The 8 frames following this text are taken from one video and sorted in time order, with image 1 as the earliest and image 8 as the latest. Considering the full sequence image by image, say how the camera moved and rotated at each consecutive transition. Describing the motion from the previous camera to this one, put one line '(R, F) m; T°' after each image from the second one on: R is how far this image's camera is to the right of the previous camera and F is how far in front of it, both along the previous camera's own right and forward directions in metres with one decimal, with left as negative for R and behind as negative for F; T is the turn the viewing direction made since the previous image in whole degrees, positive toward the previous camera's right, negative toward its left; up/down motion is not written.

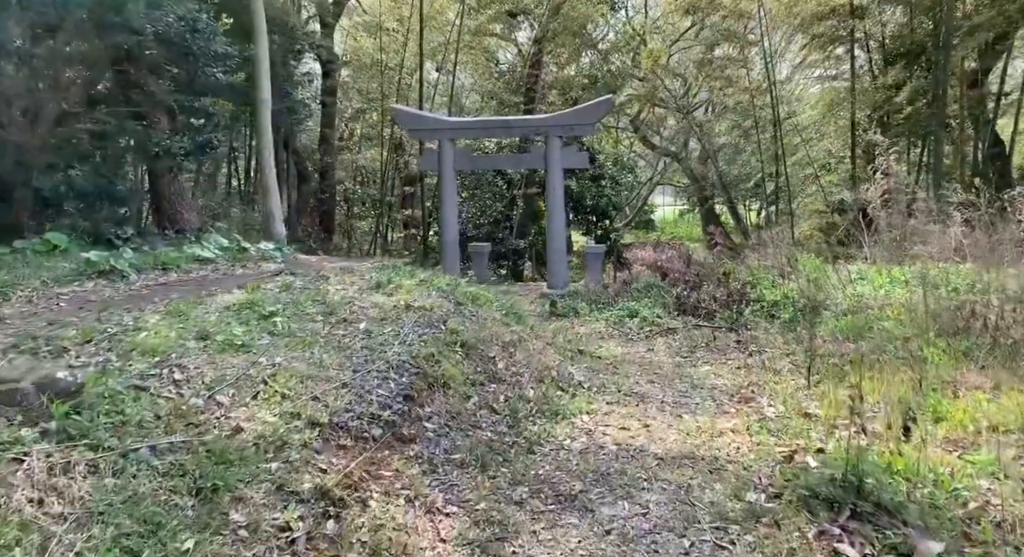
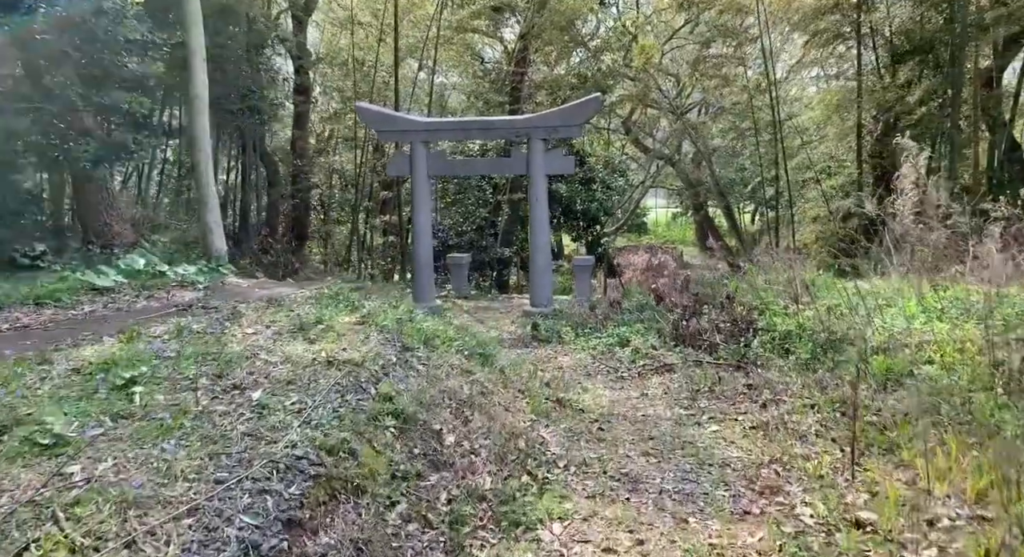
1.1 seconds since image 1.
(+0.1, +0.7) m; +1°
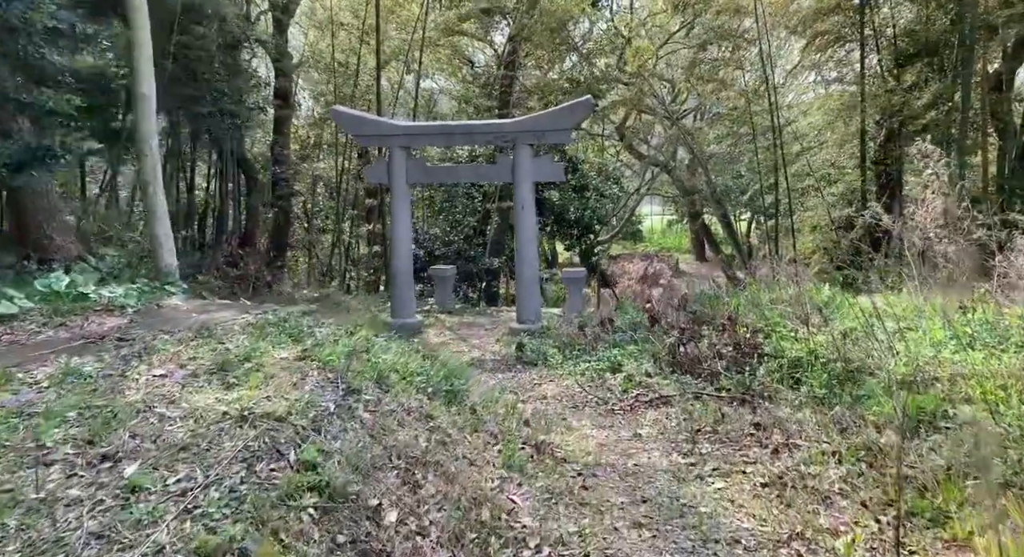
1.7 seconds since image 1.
(+0.1, +0.5) m; 0°
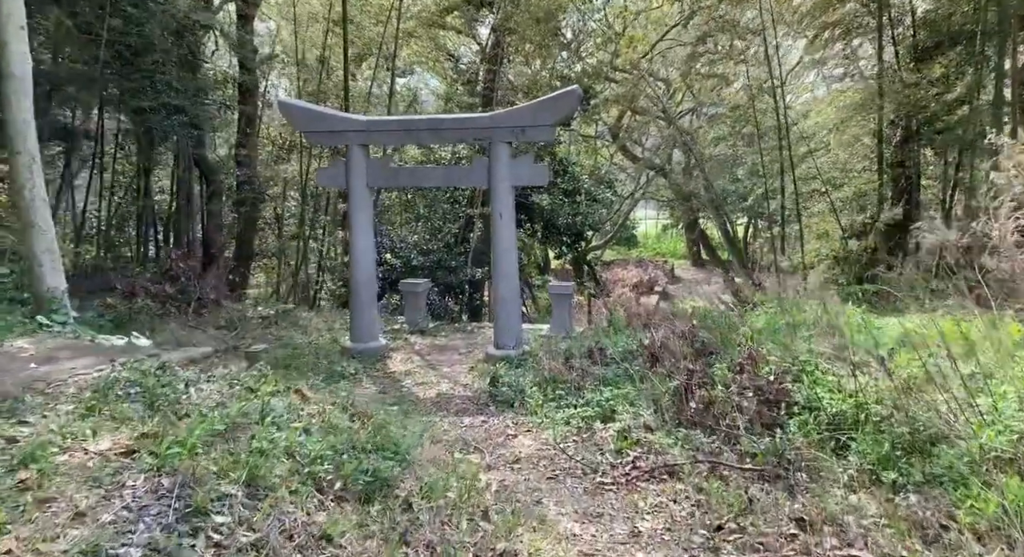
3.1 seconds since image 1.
(+0.1, +0.9) m; 0°
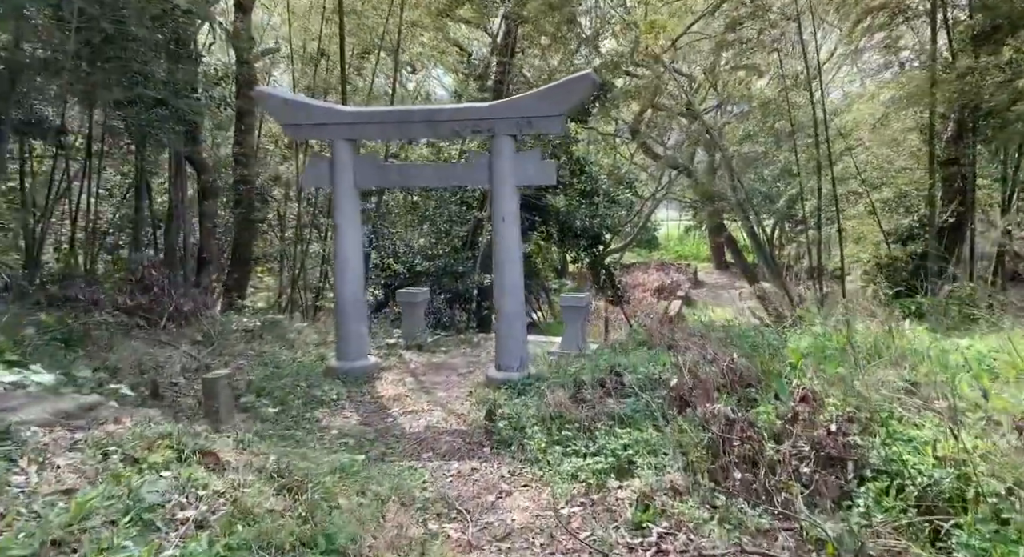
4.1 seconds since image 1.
(+0.1, +0.7) m; -2°
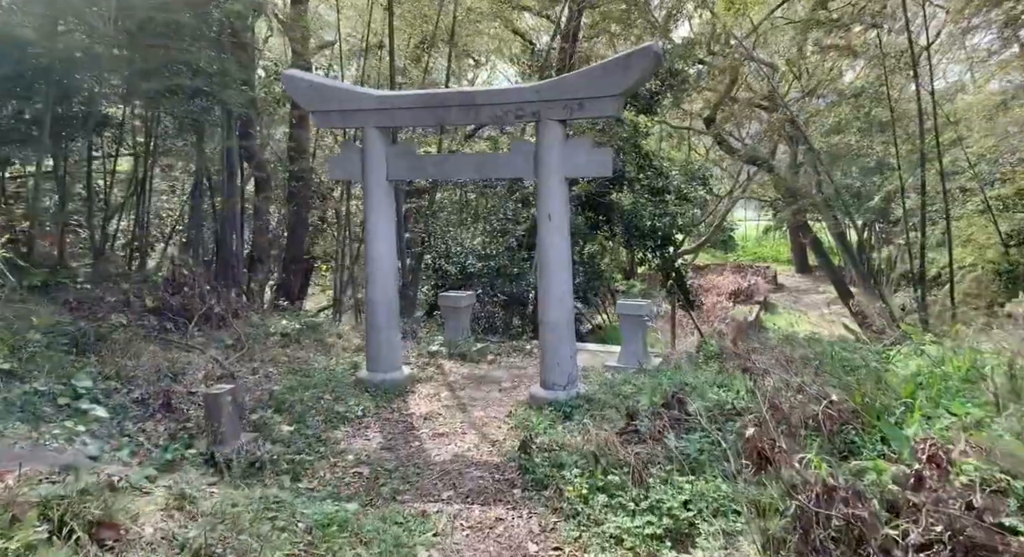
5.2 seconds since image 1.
(+0.1, +0.6) m; -6°
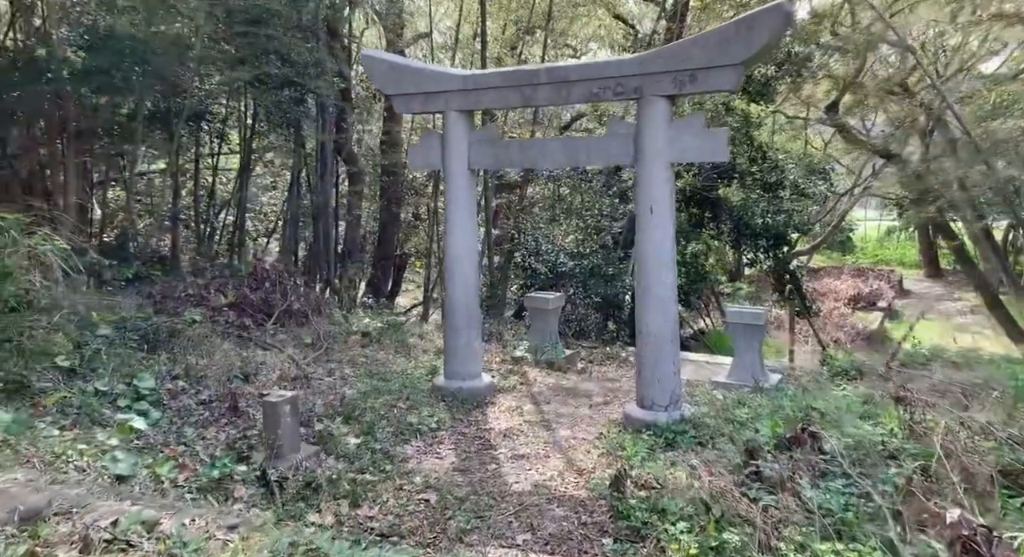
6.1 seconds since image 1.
(0.0, +0.5) m; -8°
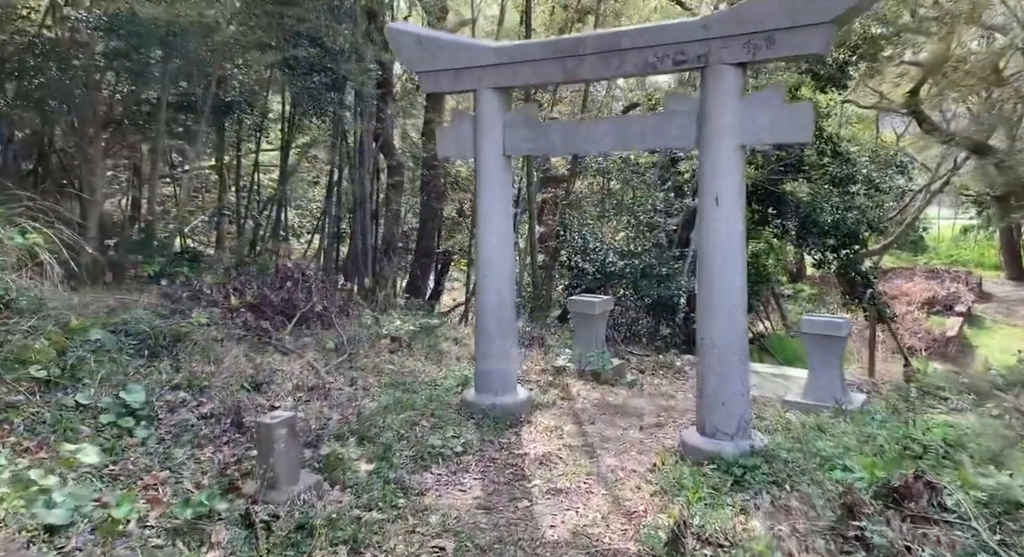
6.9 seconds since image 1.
(+0.1, +0.6) m; -4°
